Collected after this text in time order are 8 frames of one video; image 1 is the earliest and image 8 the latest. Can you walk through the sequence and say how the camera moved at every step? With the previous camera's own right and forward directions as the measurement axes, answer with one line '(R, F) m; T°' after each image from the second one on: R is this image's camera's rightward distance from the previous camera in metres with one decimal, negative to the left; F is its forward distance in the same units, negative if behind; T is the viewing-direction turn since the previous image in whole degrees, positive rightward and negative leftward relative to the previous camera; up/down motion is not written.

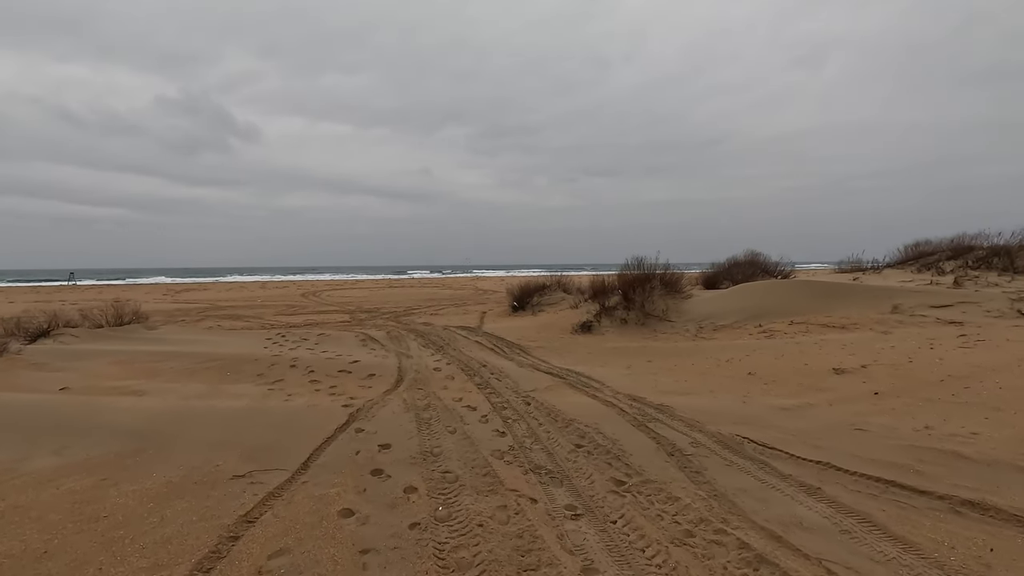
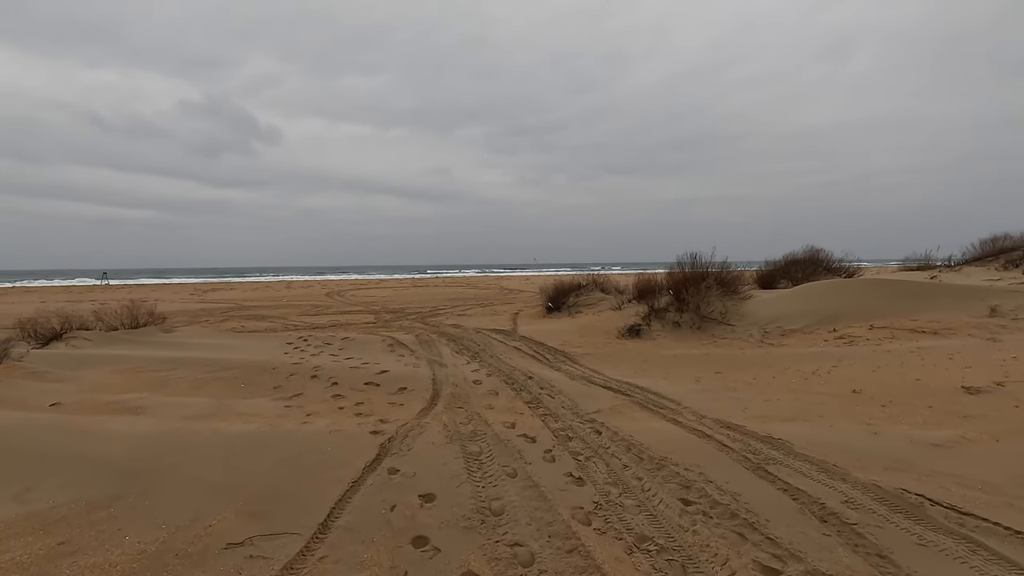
(-0.3, +0.9) m; -2°
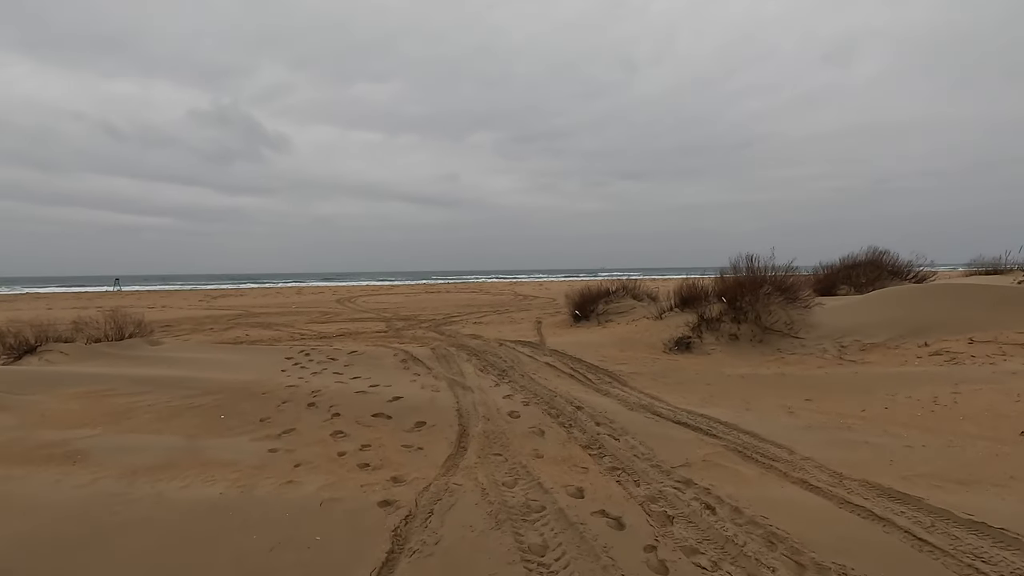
(-0.3, +1.1) m; -1°
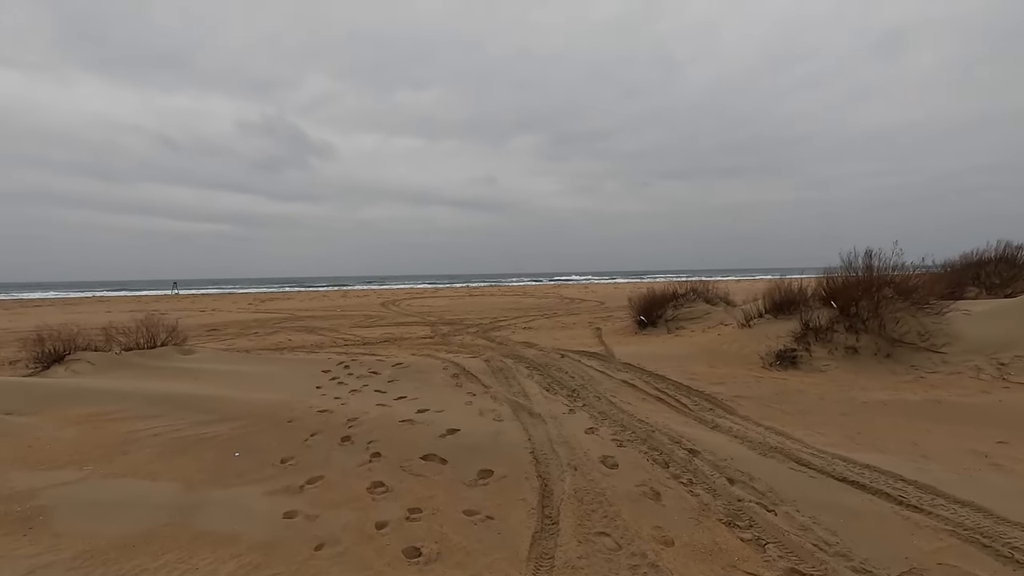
(-0.3, +1.1) m; -4°
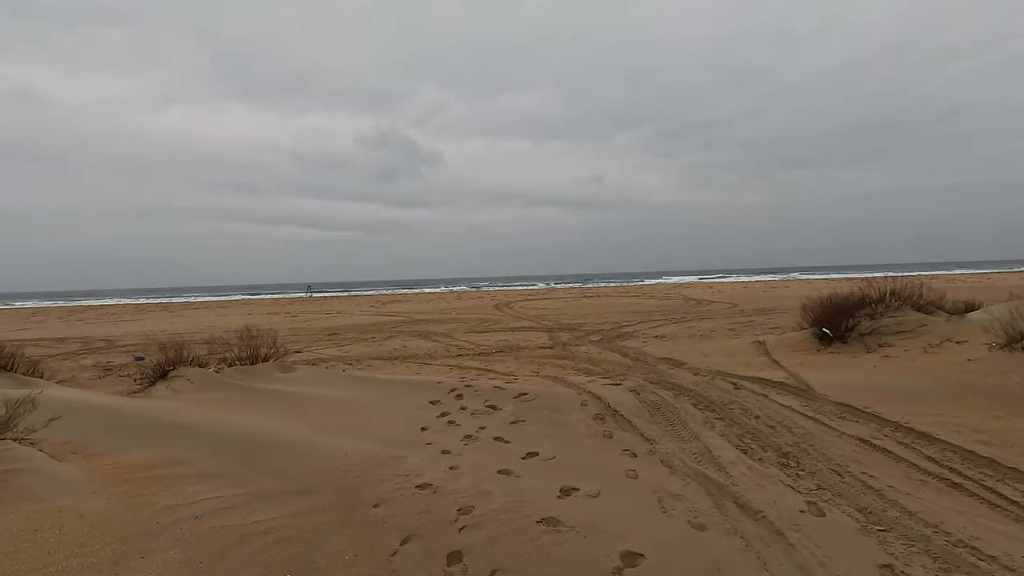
(-0.5, +1.6) m; -12°
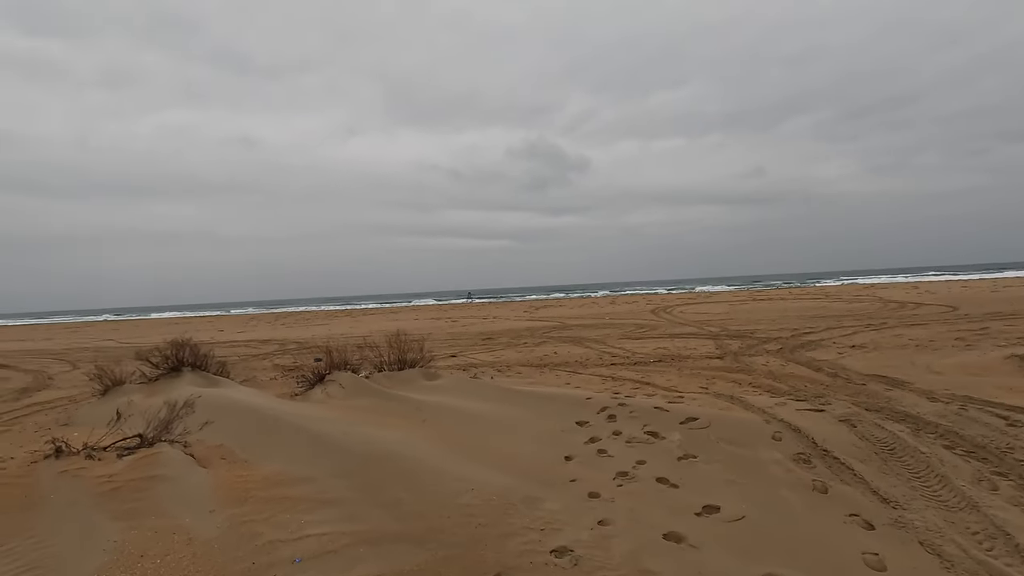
(-0.1, +0.8) m; -16°
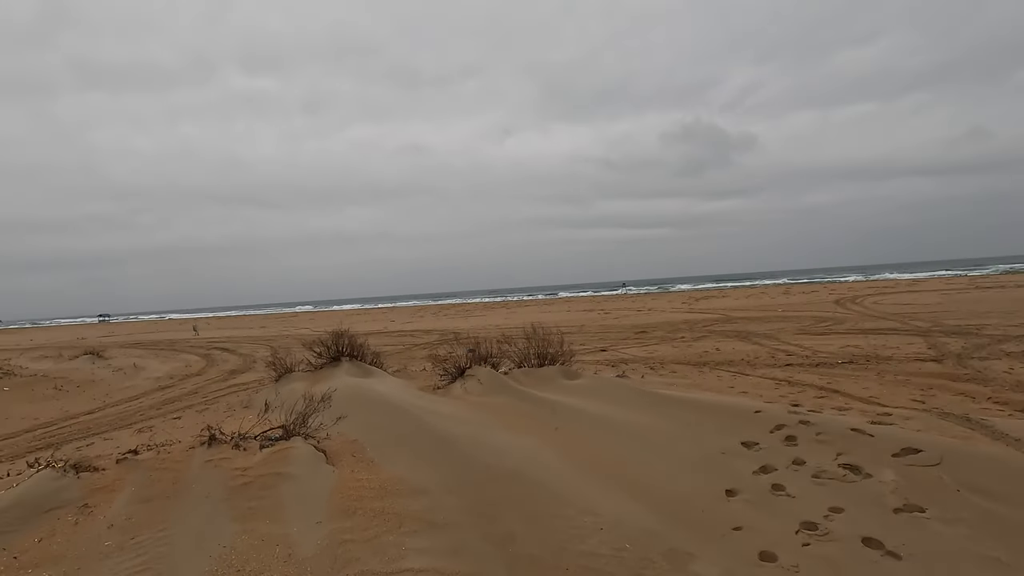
(+0.1, +0.6) m; -16°
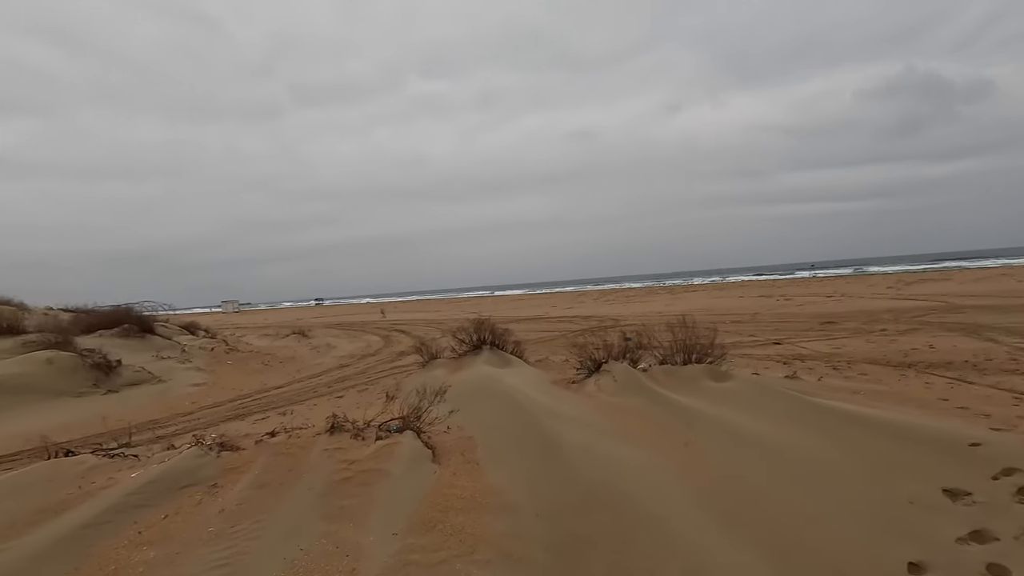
(+0.3, +0.5) m; -18°
